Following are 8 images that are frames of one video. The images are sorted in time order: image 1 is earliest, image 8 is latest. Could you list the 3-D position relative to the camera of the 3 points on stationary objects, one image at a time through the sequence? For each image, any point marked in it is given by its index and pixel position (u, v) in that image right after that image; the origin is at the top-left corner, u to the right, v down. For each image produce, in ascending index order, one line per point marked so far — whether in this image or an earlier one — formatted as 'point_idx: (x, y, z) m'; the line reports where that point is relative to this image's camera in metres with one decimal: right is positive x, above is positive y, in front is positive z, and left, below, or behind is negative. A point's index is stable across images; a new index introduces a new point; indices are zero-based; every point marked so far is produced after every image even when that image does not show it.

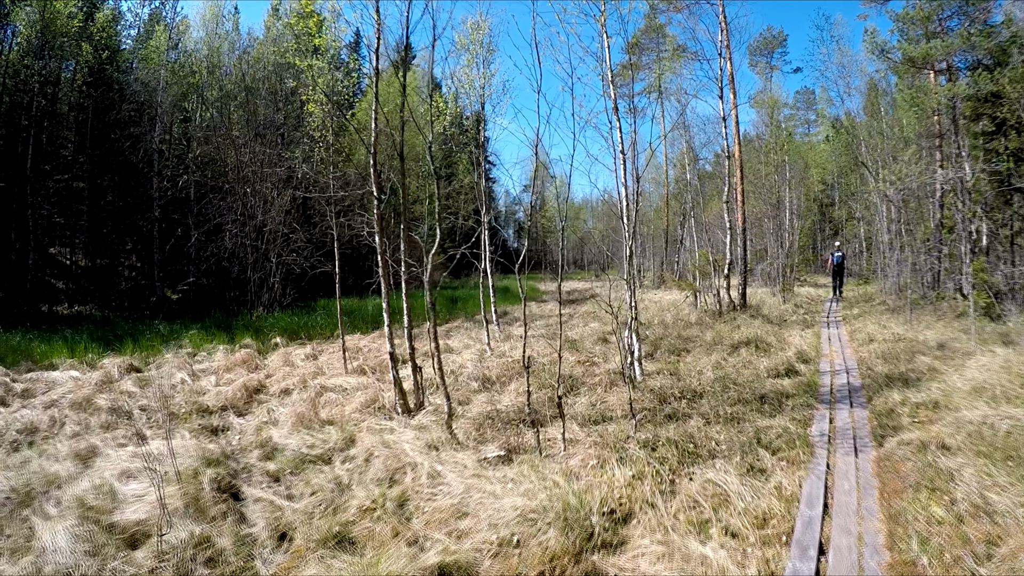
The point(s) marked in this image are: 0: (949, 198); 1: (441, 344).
0: (+8.6, +1.8, +10.6) m
1: (-1.2, -0.9, +8.5) m
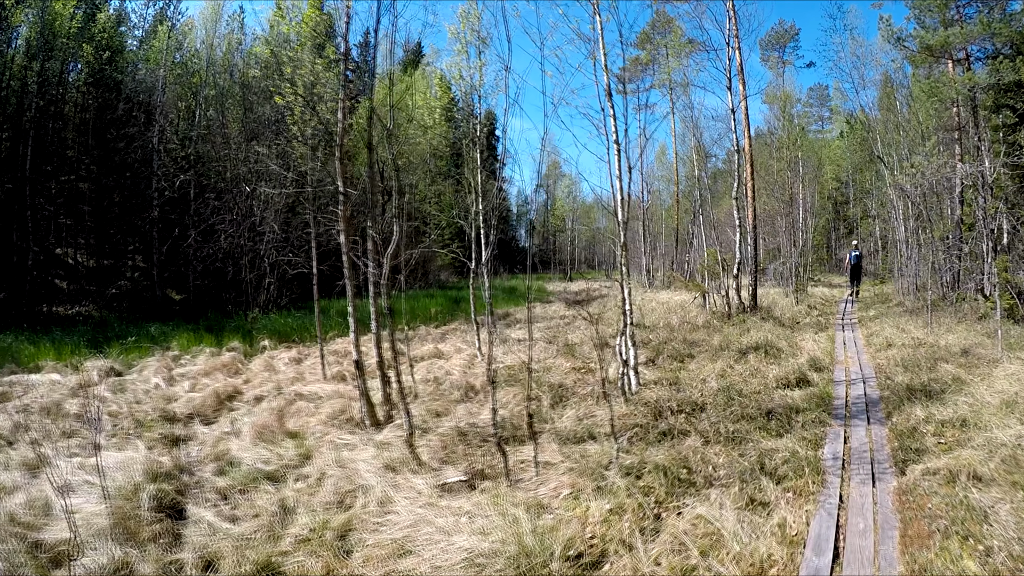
0: (+8.5, +1.8, +10.0) m
1: (-1.3, -0.9, +8.1) m
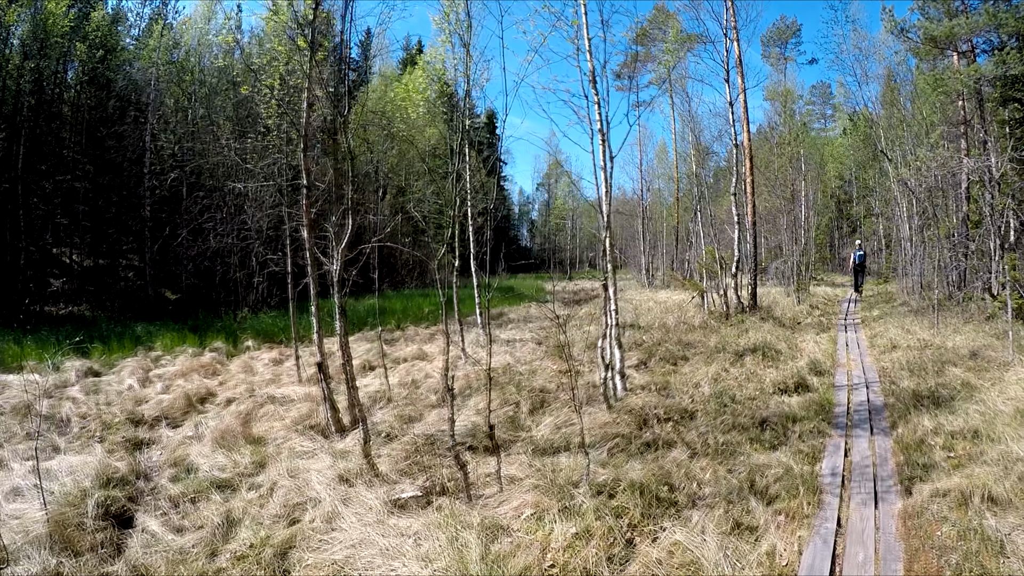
0: (+8.4, +1.8, +9.6) m
1: (-1.5, -0.9, +7.8) m
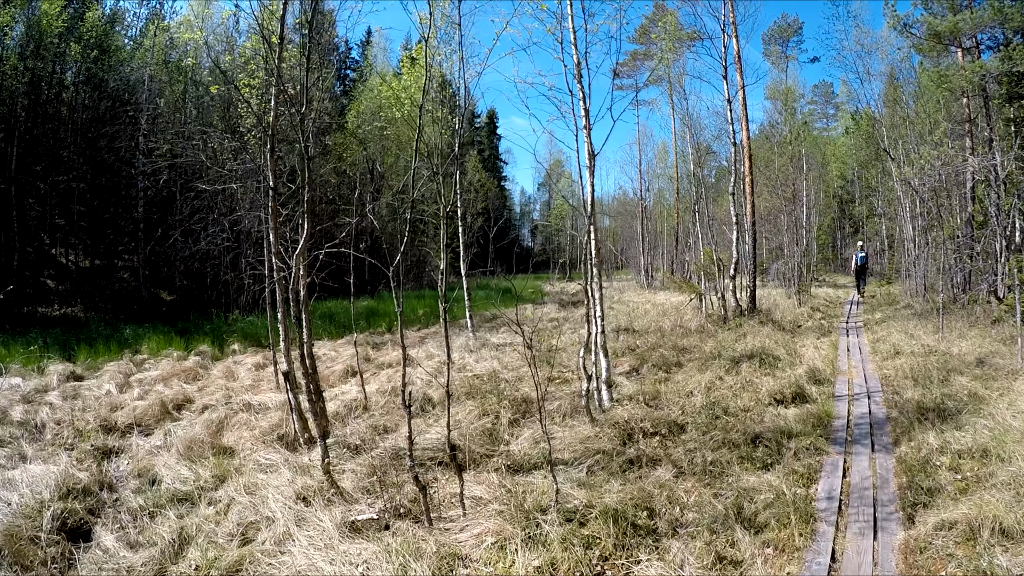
0: (+8.2, +1.7, +9.3) m
1: (-1.6, -0.9, +7.6) m
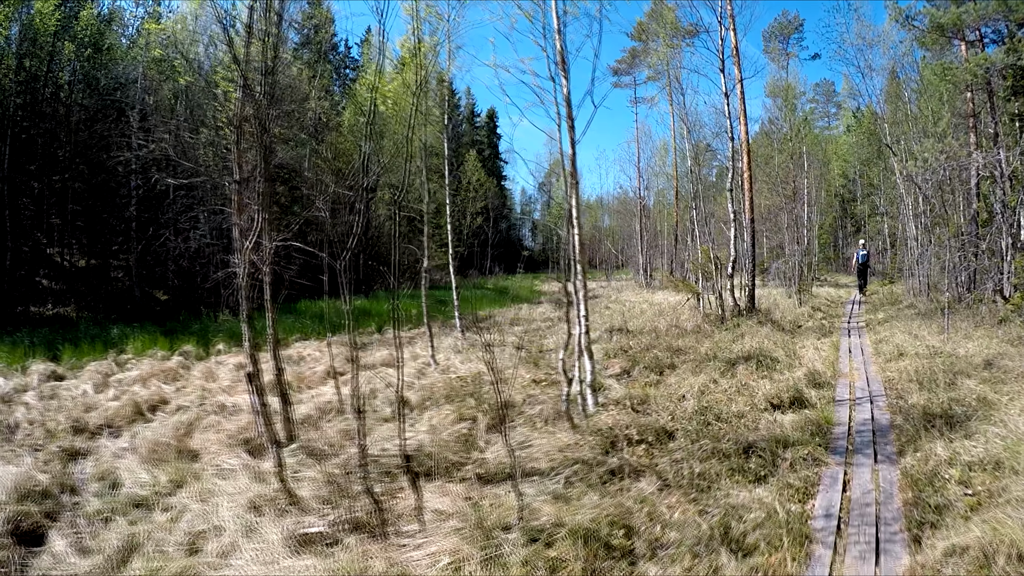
0: (+8.1, +1.7, +9.1) m
1: (-1.7, -0.9, +7.4) m
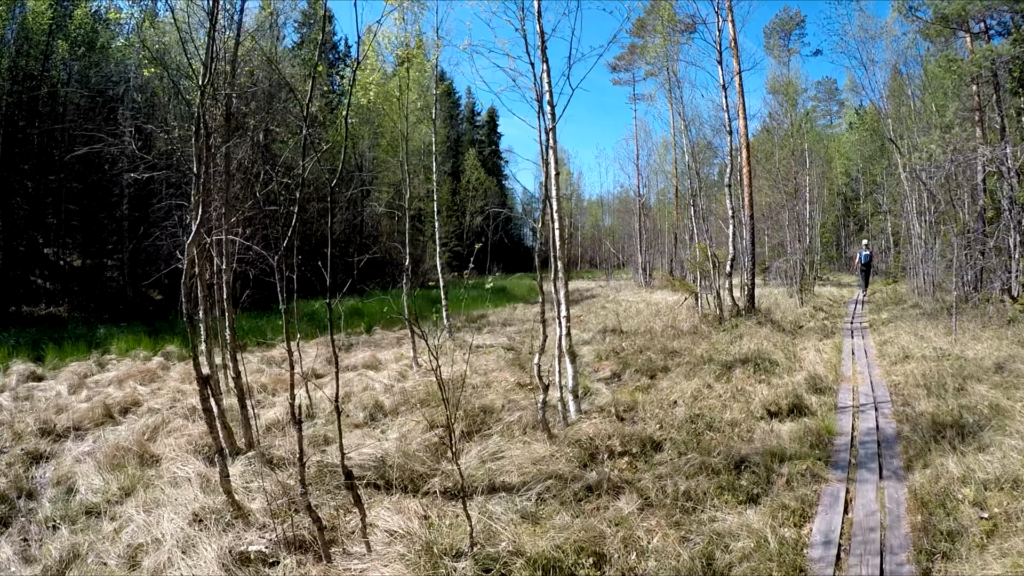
0: (+7.9, +1.7, +8.7) m
1: (-1.9, -0.9, +7.1) m
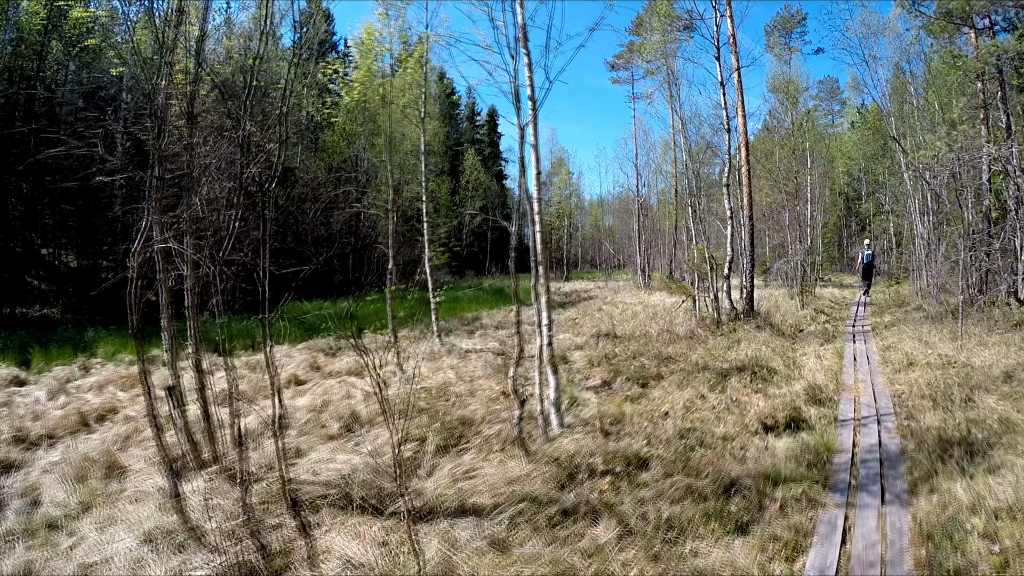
0: (+7.8, +1.7, +8.5) m
1: (-2.0, -0.9, +6.9) m
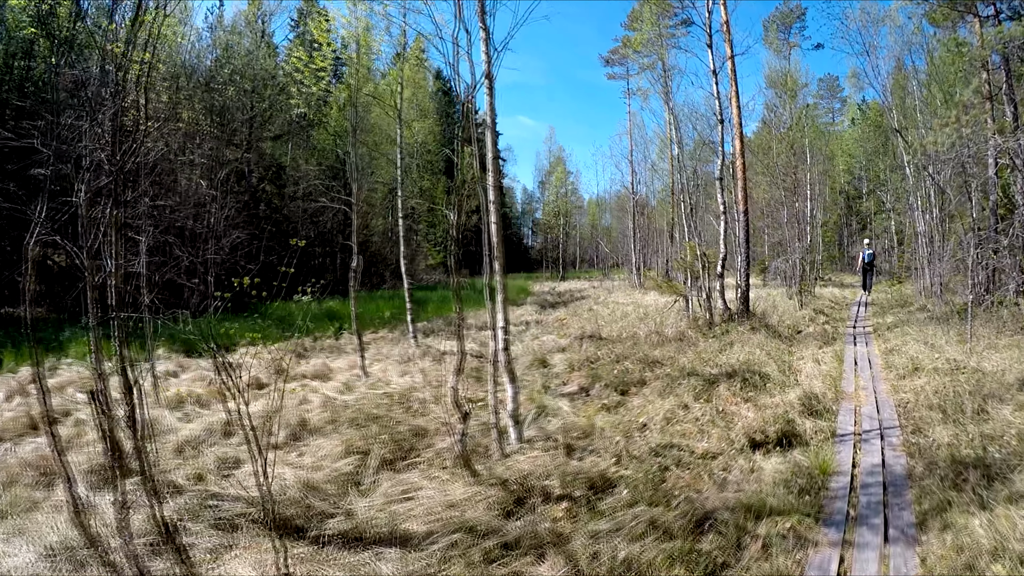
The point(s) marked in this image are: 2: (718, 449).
0: (+7.5, +1.7, +8.1) m
1: (-2.3, -0.9, +6.5) m
2: (+1.3, -1.0, +3.3) m
